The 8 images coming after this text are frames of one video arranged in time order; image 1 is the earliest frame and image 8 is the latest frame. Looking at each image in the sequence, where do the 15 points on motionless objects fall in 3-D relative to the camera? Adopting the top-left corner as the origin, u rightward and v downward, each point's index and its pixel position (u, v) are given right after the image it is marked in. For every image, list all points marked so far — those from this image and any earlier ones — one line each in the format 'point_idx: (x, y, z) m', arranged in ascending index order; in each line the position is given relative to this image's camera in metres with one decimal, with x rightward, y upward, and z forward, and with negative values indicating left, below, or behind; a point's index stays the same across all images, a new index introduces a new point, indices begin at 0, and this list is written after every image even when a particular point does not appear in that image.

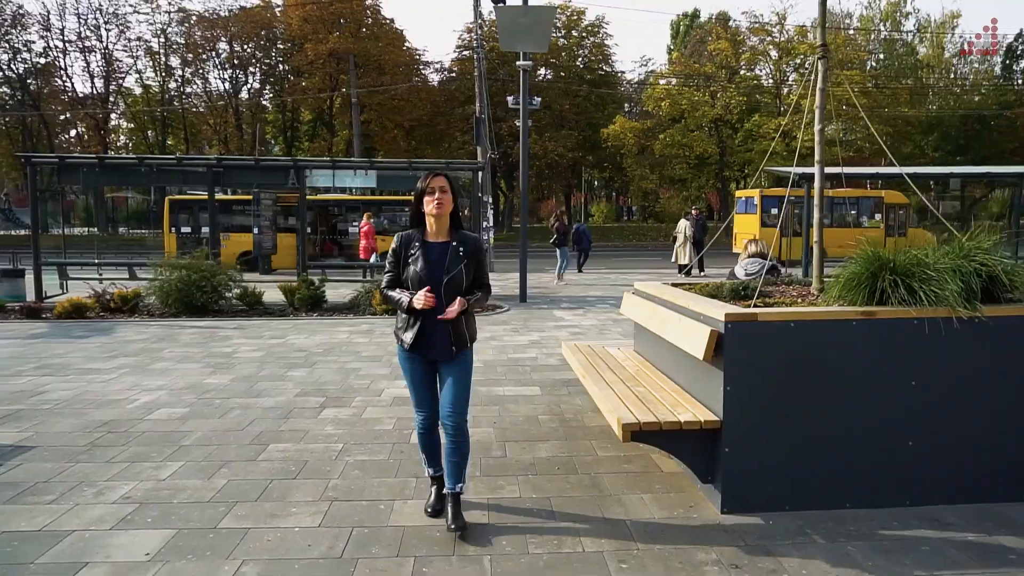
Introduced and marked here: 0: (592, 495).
0: (+0.5, -1.3, +4.4) m
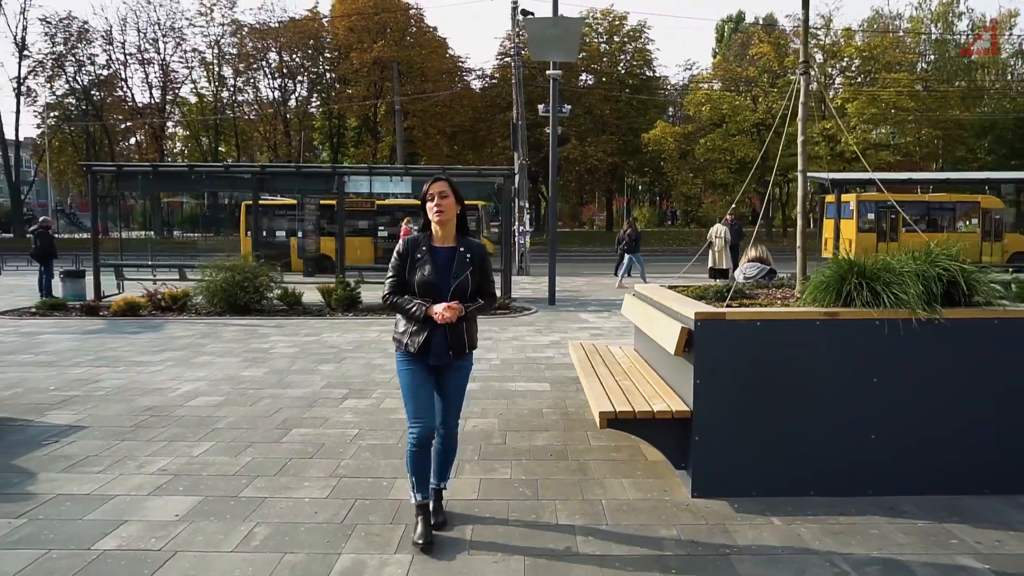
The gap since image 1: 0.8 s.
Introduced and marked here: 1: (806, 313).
0: (+0.4, -1.3, +4.7) m
1: (+1.8, -0.2, +4.2) m
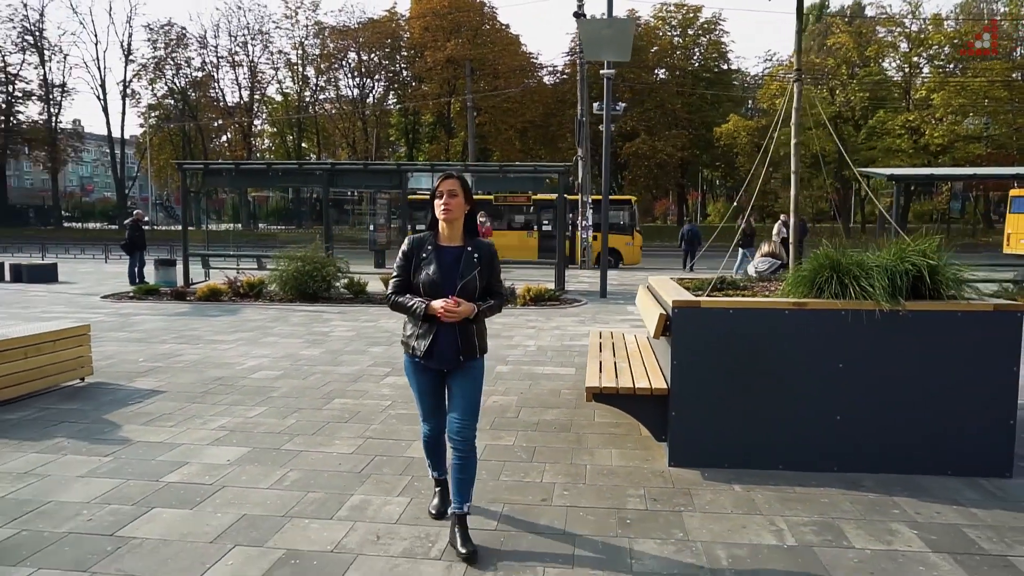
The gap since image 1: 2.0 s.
0: (+0.4, -1.2, +5.3) m
1: (+1.8, -0.1, +4.7) m
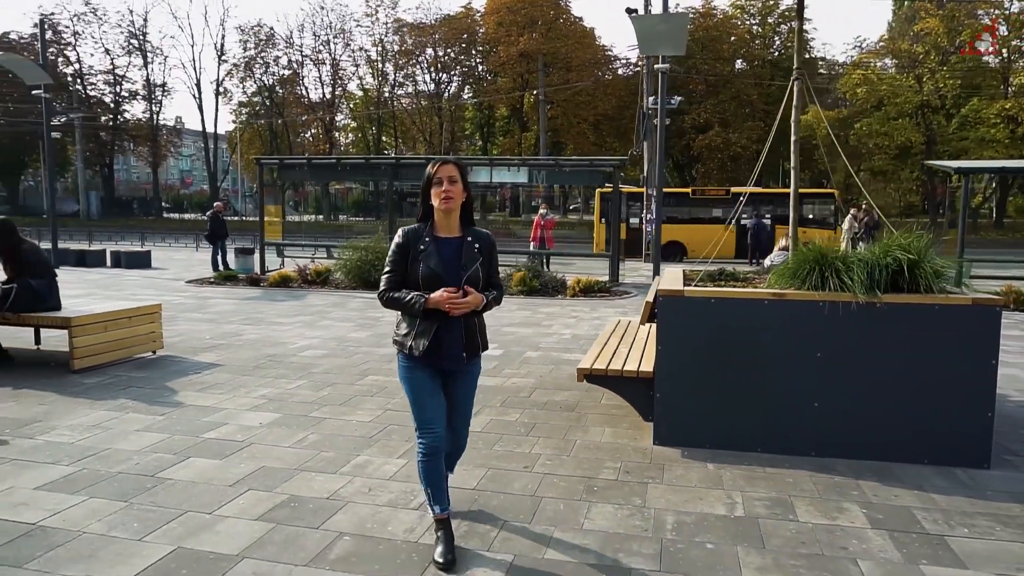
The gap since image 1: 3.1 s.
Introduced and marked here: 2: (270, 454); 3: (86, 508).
0: (+0.4, -1.1, +5.7) m
1: (+1.7, 0.0, +4.9) m
2: (-1.7, -1.1, +4.8) m
3: (-2.4, -1.2, +3.9) m
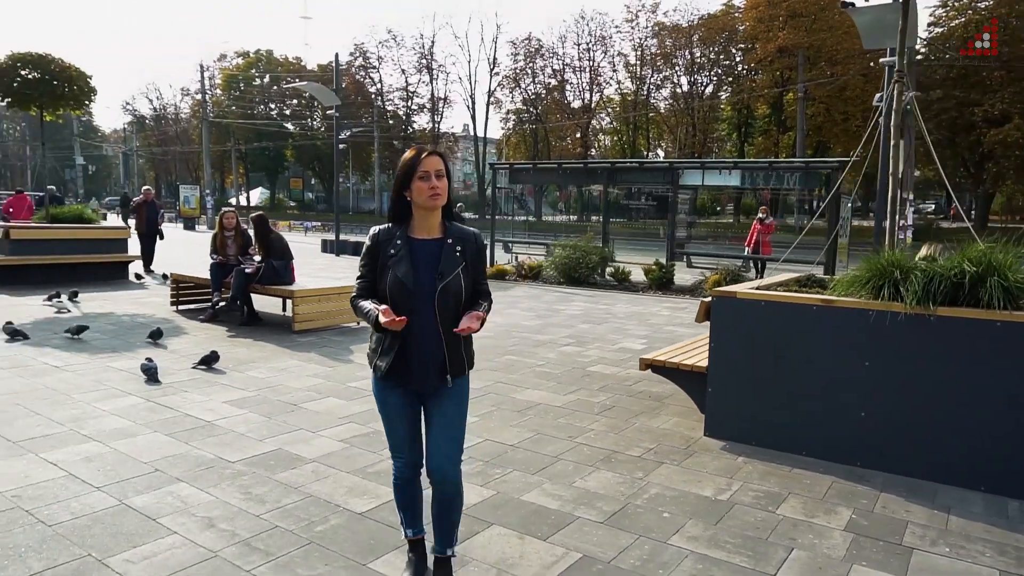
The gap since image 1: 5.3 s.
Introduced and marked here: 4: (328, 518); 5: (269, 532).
0: (+1.2, -1.1, +6.2) m
1: (+2.1, -0.1, +5.0) m
2: (-1.1, -1.0, +6.2) m
3: (-2.1, -1.0, +5.5) m
4: (-1.0, -1.3, +3.8) m
5: (-1.3, -1.3, +3.6) m
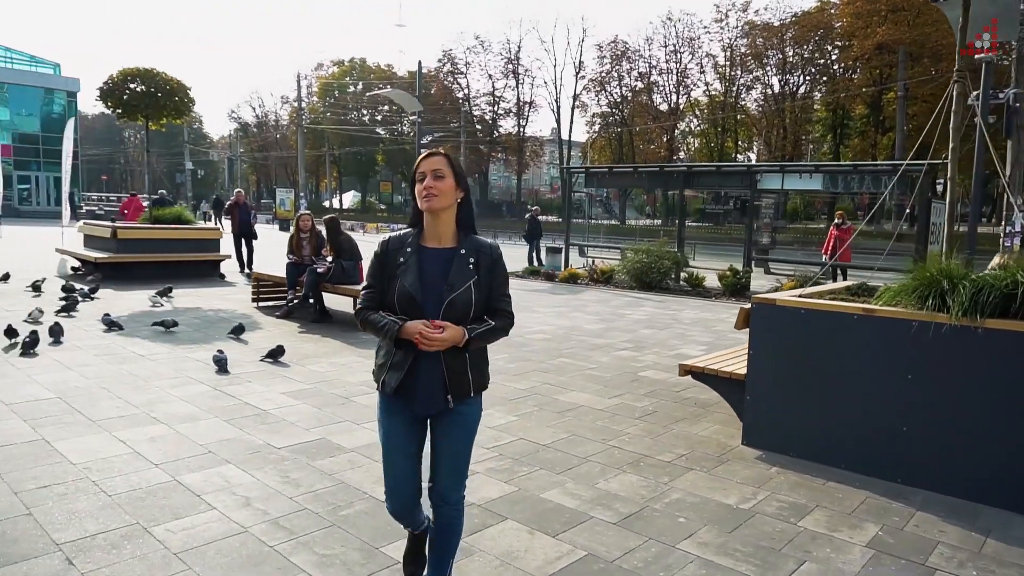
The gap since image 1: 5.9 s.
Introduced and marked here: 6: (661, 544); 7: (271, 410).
0: (+1.5, -1.1, +6.2) m
1: (+2.3, -0.1, +4.9) m
2: (-0.8, -1.0, +6.4) m
3: (-1.8, -1.0, +5.9) m
4: (-0.9, -1.3, +4.1) m
5: (-1.2, -1.3, +3.9) m
6: (+0.8, -1.4, +3.8) m
7: (-2.0, -1.0, +5.8) m
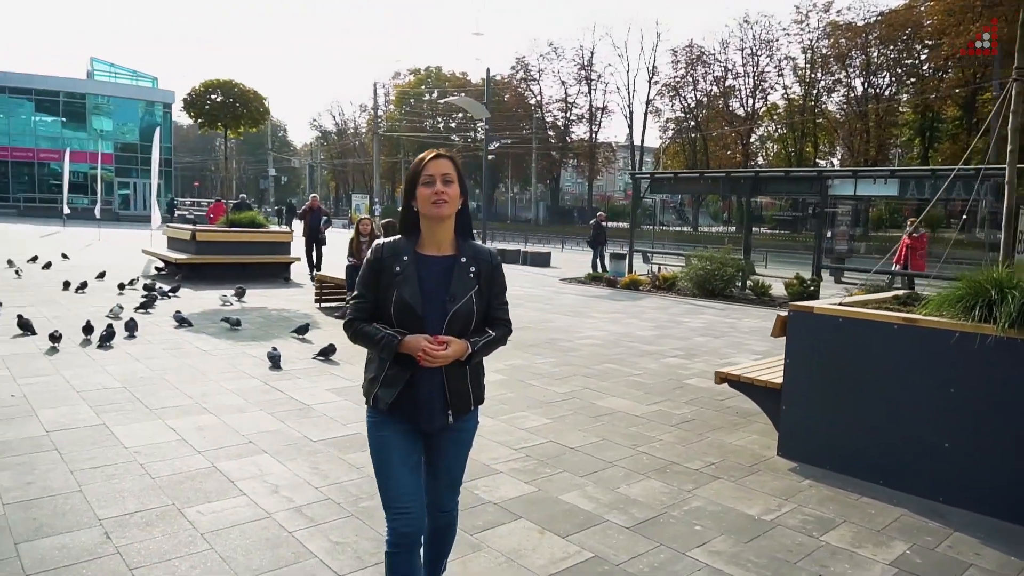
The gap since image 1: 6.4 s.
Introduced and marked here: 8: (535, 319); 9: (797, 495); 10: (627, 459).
0: (+1.8, -1.2, +6.1) m
1: (+2.5, -0.2, +4.7) m
2: (-0.4, -1.0, +6.6) m
3: (-1.5, -1.0, +6.1) m
4: (-0.8, -1.3, +4.2) m
5: (-1.1, -1.3, +4.1) m
6: (+0.8, -1.4, +3.7) m
7: (-1.7, -1.0, +6.0) m
8: (+0.3, -0.5, +12.1) m
9: (+1.9, -1.3, +4.5) m
10: (+0.9, -1.3, +5.1) m
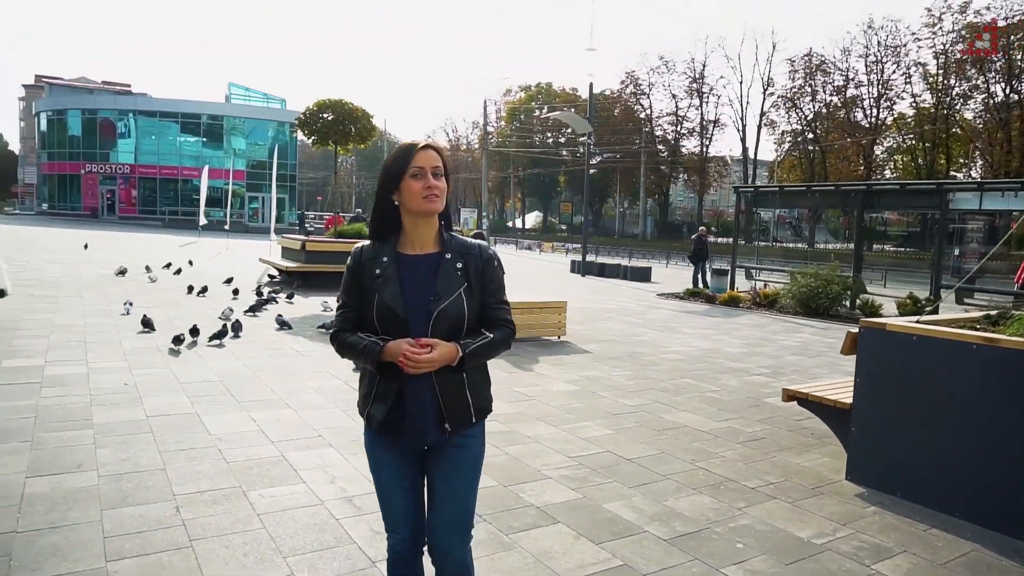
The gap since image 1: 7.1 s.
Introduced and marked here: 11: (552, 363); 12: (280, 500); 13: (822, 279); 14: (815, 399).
0: (+2.4, -1.3, +5.8) m
1: (+2.8, -0.3, +4.4) m
2: (+0.2, -1.1, +6.7) m
3: (-0.9, -1.1, +6.4) m
4: (-0.6, -1.3, +4.4) m
5: (-0.9, -1.3, +4.3) m
6: (+1.0, -1.5, +3.7) m
7: (-1.2, -1.1, +6.3) m
8: (+1.8, -0.7, +12.0) m
9: (+2.1, -1.4, +4.3) m
10: (+1.2, -1.3, +5.0) m
11: (+0.5, -1.0, +8.9) m
12: (-1.4, -1.3, +4.2) m
13: (+6.9, +0.2, +15.6) m
14: (+2.3, -0.8, +5.3) m
